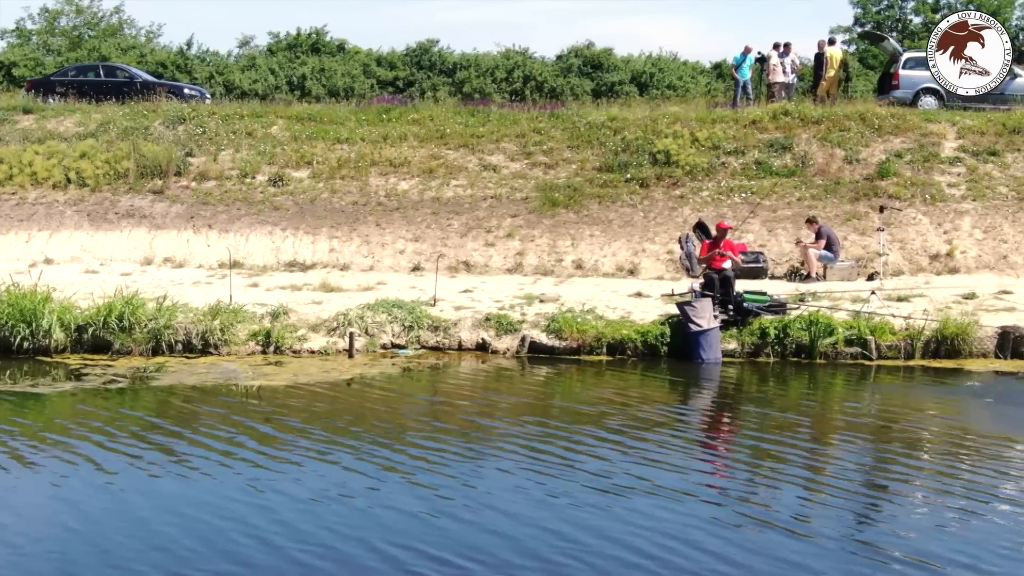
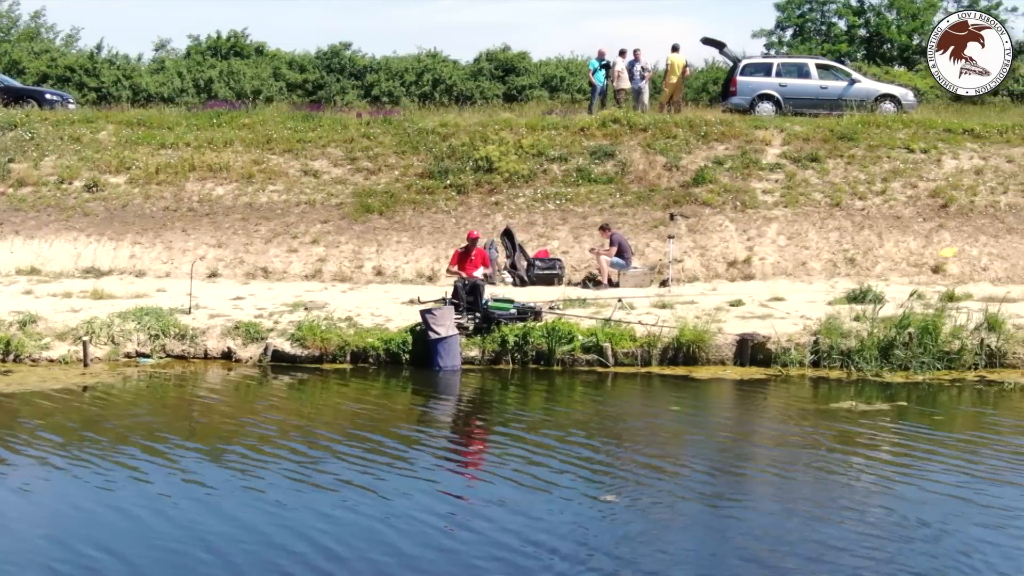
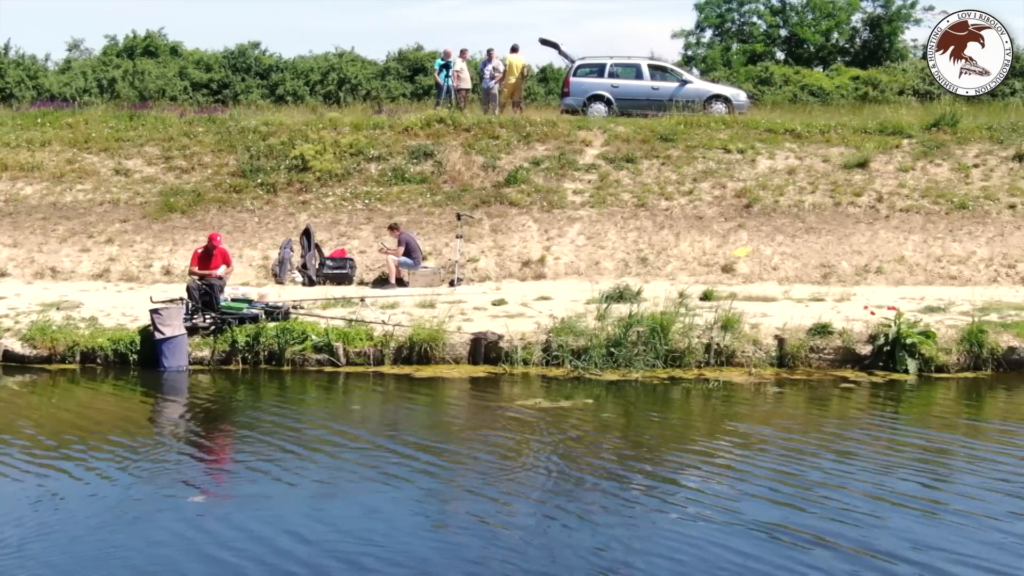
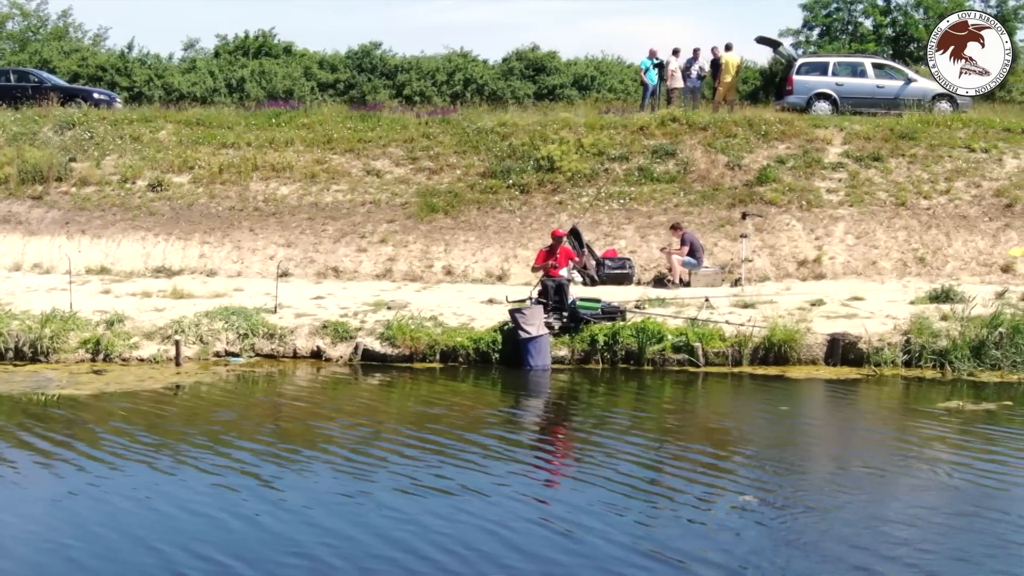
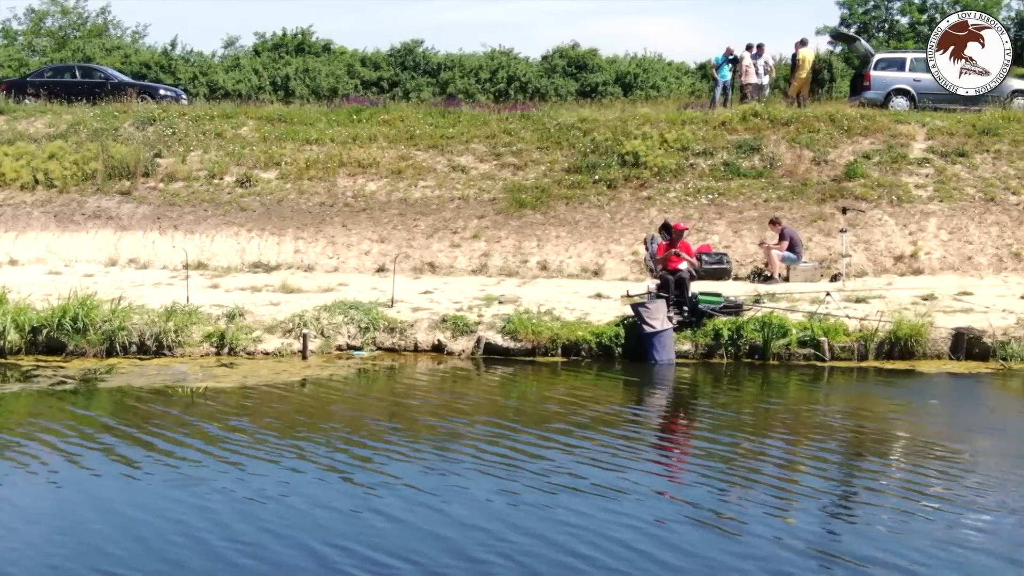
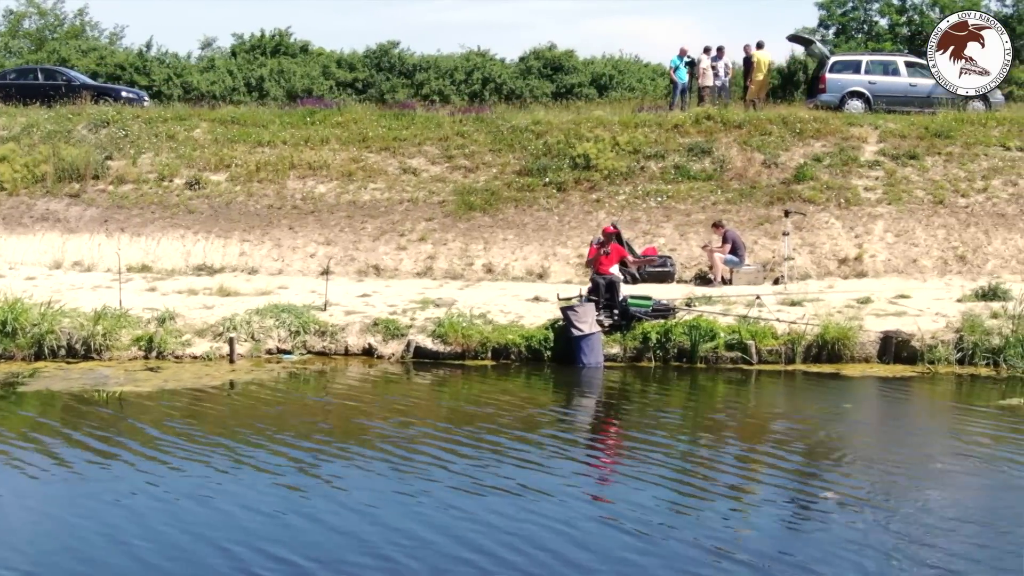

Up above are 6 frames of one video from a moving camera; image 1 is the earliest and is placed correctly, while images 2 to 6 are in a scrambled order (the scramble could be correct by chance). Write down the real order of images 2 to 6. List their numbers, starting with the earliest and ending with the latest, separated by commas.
5, 6, 4, 2, 3
